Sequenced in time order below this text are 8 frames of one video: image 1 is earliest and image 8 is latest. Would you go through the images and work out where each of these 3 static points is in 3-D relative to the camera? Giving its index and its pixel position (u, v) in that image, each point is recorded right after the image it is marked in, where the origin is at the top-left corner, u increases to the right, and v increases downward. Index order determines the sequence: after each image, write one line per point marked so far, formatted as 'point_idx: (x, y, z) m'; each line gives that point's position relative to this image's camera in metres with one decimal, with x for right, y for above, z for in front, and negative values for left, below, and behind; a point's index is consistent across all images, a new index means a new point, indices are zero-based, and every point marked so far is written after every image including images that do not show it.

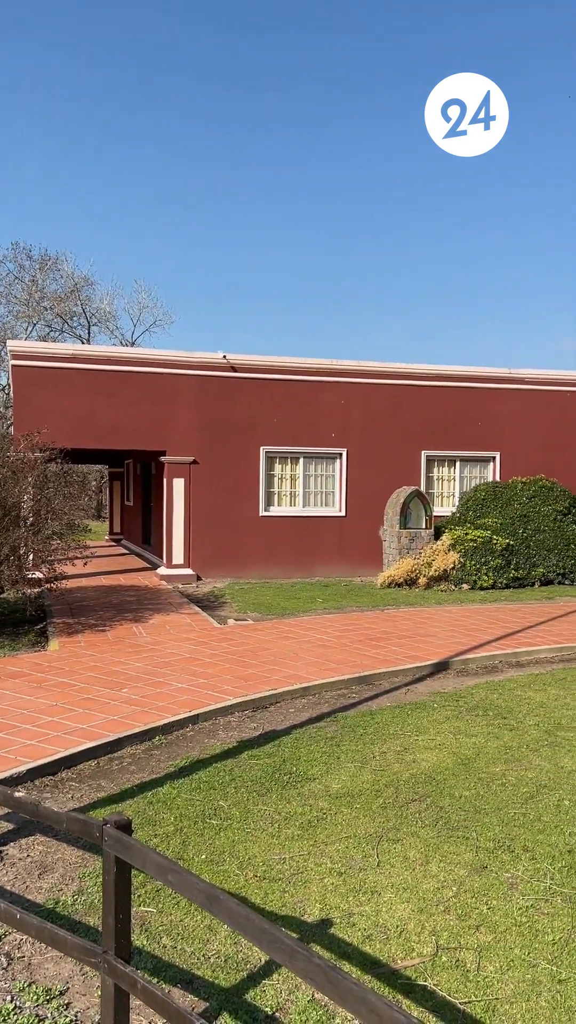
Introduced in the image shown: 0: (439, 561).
0: (+1.6, -0.6, +9.4) m
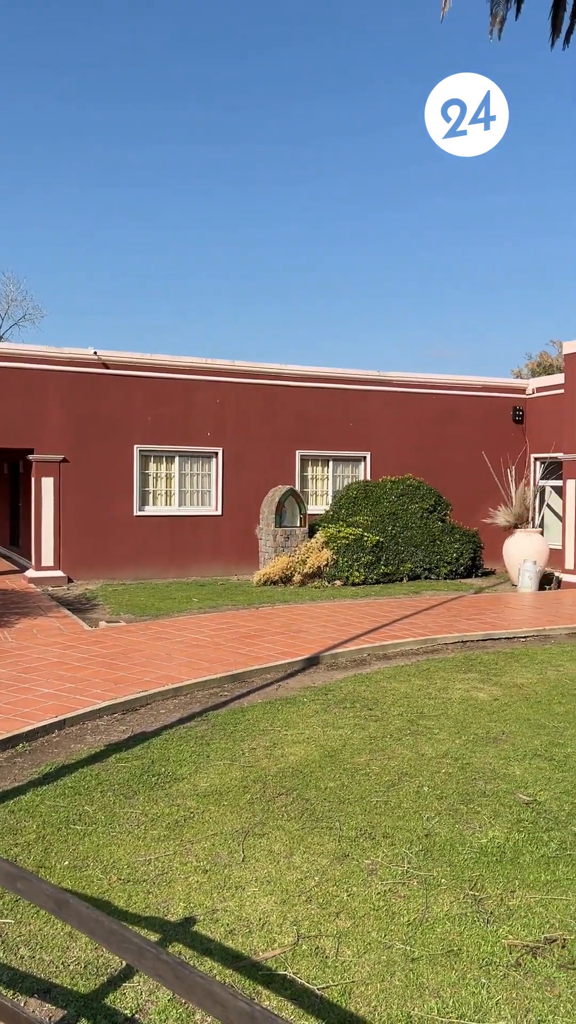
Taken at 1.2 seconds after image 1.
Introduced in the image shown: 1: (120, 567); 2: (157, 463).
0: (+0.3, -0.5, +9.6) m
1: (-2.0, -0.7, +10.2) m
2: (-1.6, +0.6, +10.5) m
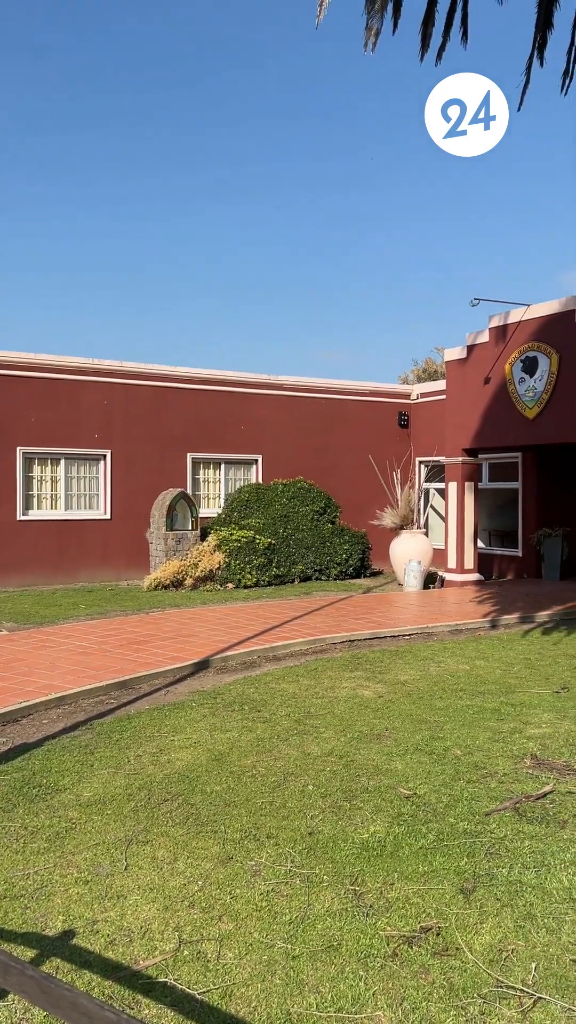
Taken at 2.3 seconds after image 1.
0: (+7.5, -0.5, +8.9) m
1: (+5.5, -0.7, +10.2) m
2: (+5.9, +0.6, +10.4) m
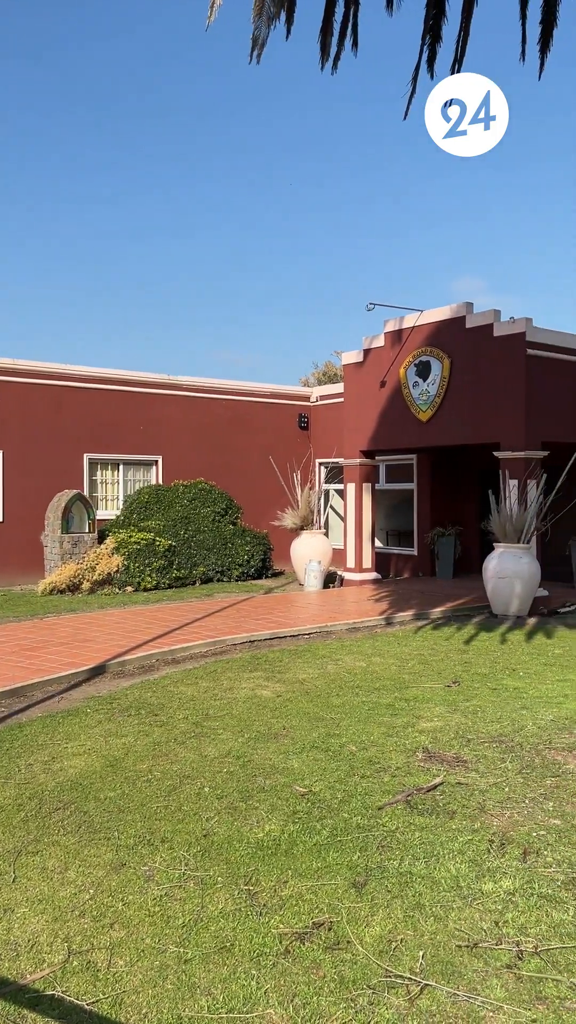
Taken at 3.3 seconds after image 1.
0: (+6.1, -0.4, +9.7) m
1: (+4.0, -0.7, +10.8) m
2: (+4.4, +0.6, +11.0) m
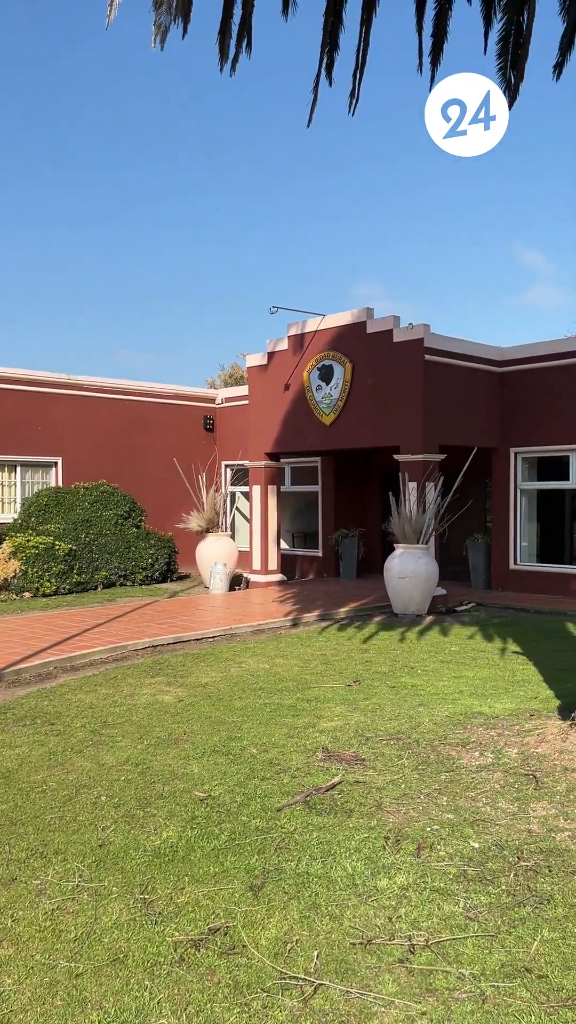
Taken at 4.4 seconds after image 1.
0: (+4.7, -0.5, +10.2) m
1: (+2.5, -0.7, +11.1) m
2: (+2.8, +0.6, +11.4) m
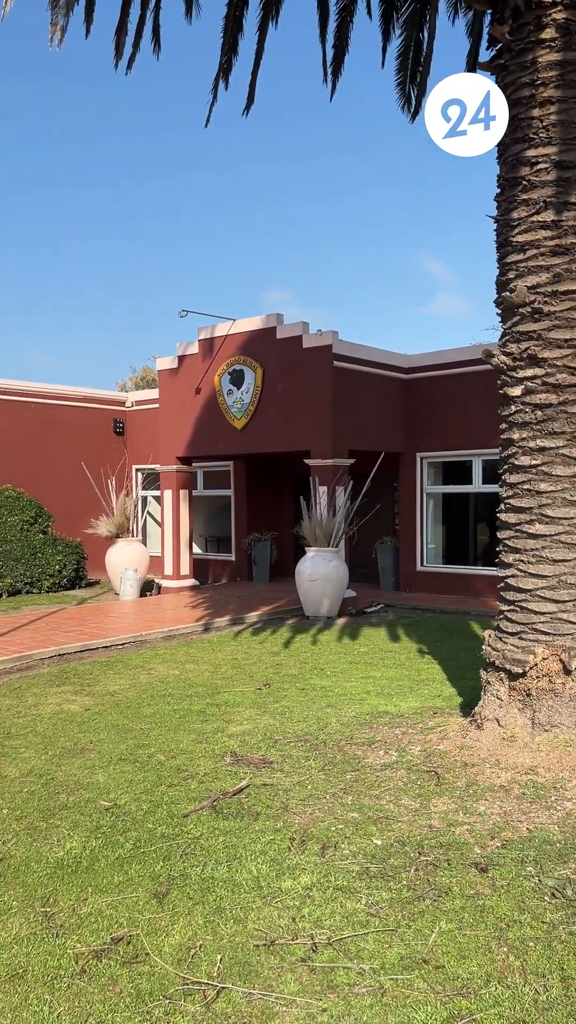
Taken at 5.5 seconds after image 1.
0: (+3.3, -0.5, +10.8) m
1: (+1.0, -0.8, +11.5) m
2: (+1.3, +0.5, +11.7) m
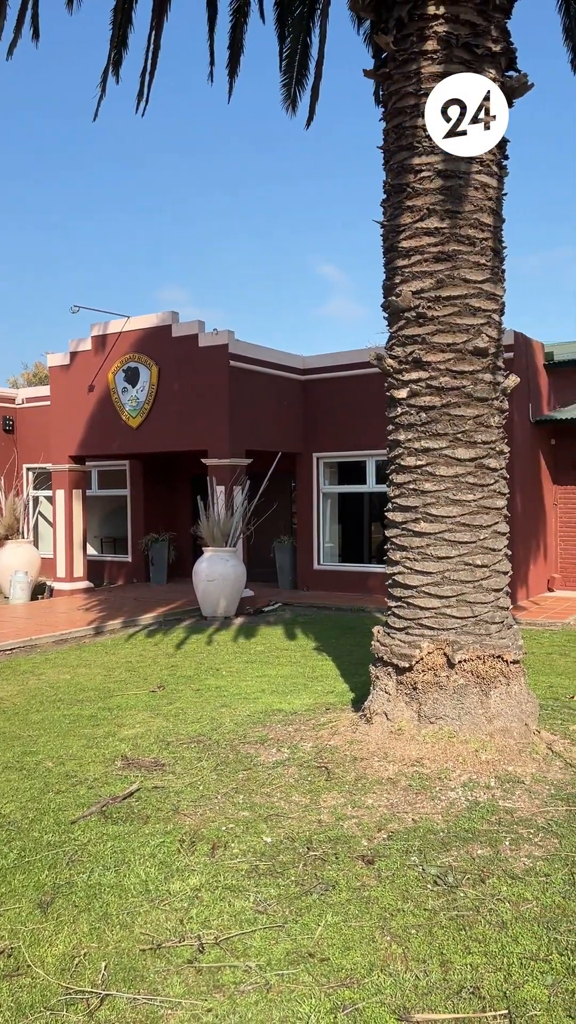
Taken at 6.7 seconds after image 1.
0: (+1.6, -0.5, +11.1) m
1: (-0.7, -0.8, +11.5) m
2: (-0.4, +0.5, +11.8) m
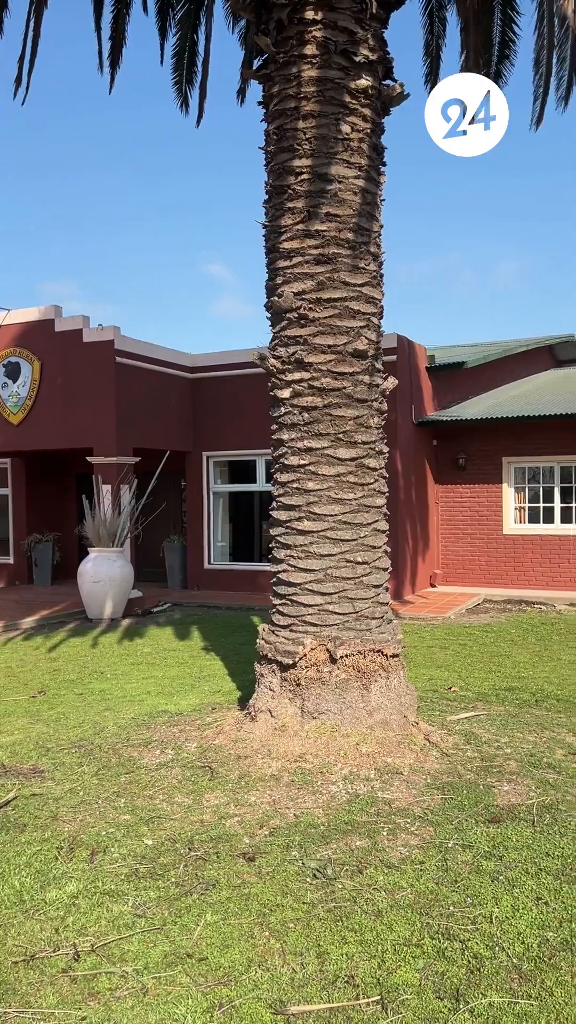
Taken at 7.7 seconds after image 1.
0: (-0.2, -0.5, +11.2) m
1: (-2.5, -0.8, +11.3) m
2: (-2.3, +0.5, +11.7) m
